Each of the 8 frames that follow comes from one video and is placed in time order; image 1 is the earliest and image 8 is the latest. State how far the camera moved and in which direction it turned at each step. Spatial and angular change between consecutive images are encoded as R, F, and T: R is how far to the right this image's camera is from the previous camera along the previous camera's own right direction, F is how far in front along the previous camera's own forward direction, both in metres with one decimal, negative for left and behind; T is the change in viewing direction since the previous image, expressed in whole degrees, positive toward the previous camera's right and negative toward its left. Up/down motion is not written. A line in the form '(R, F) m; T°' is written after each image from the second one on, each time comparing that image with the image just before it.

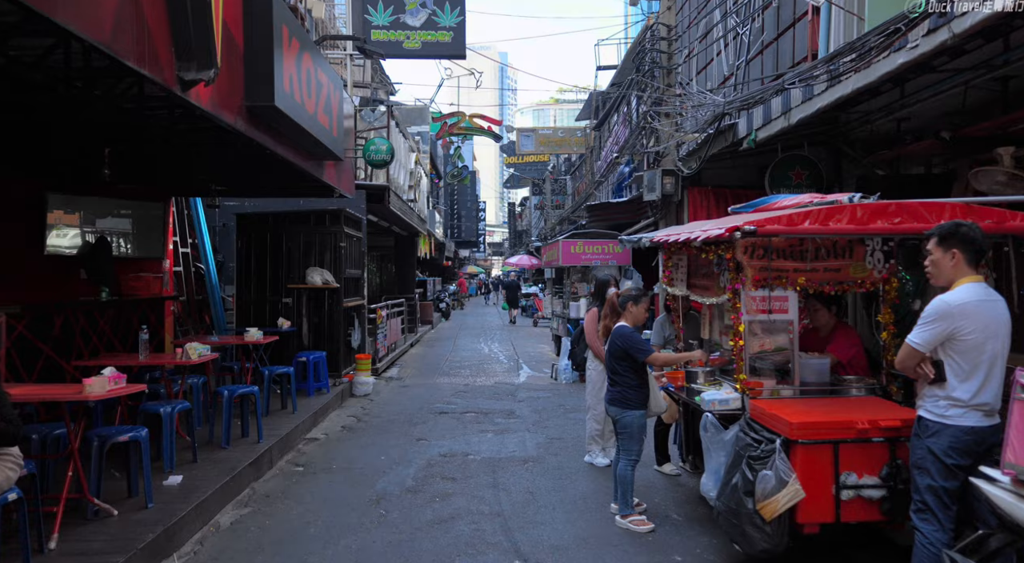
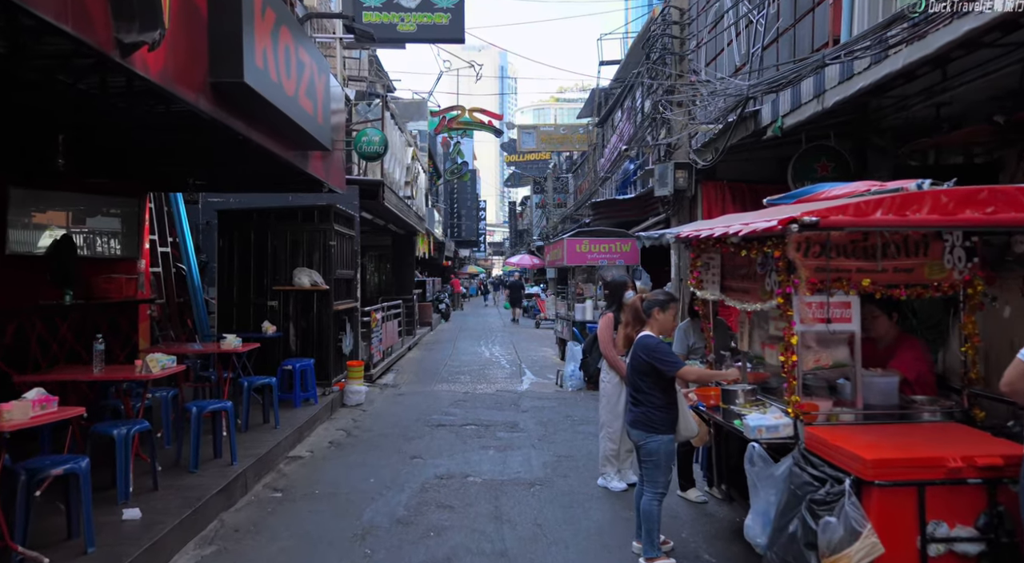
(0.0, +0.6) m; 0°
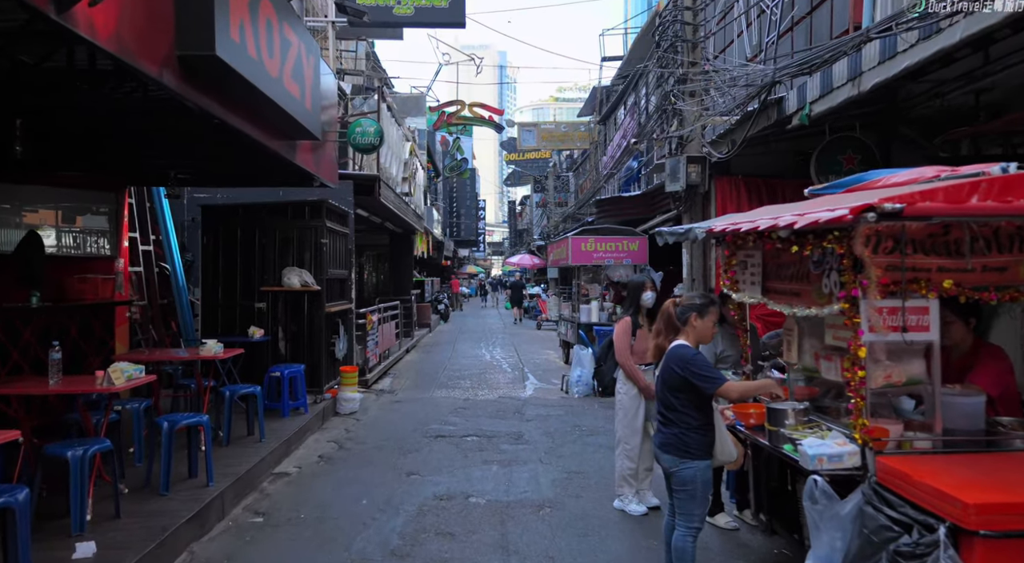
(-0.1, +0.5) m; 0°
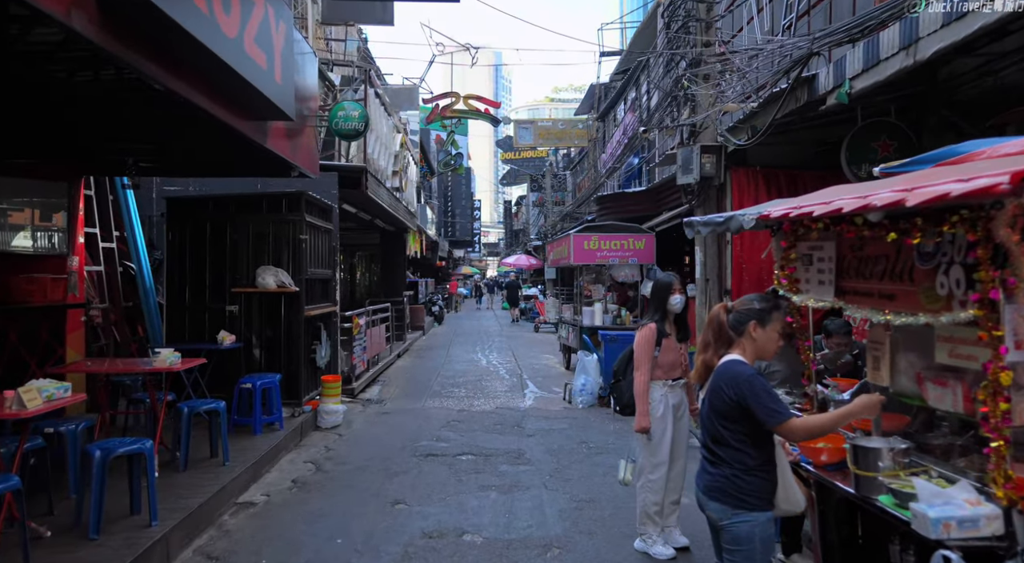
(0.0, +0.7) m; 0°
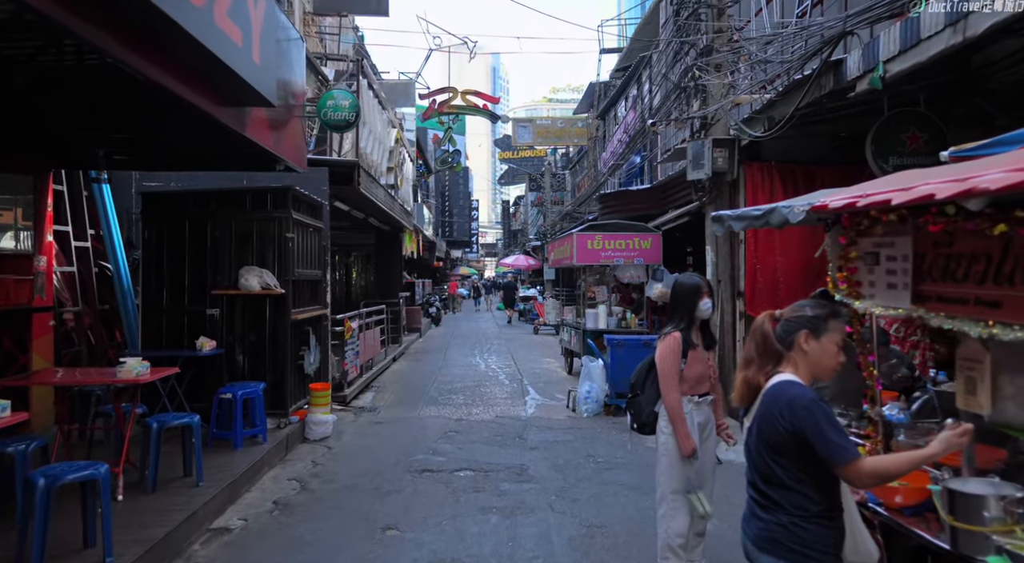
(0.0, +0.5) m; 0°
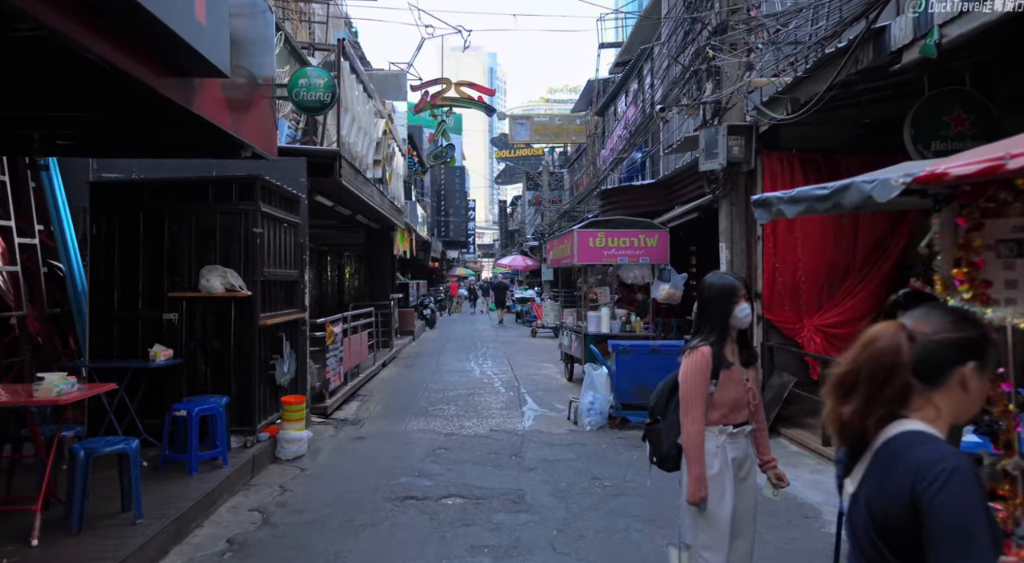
(0.0, +0.7) m; 0°
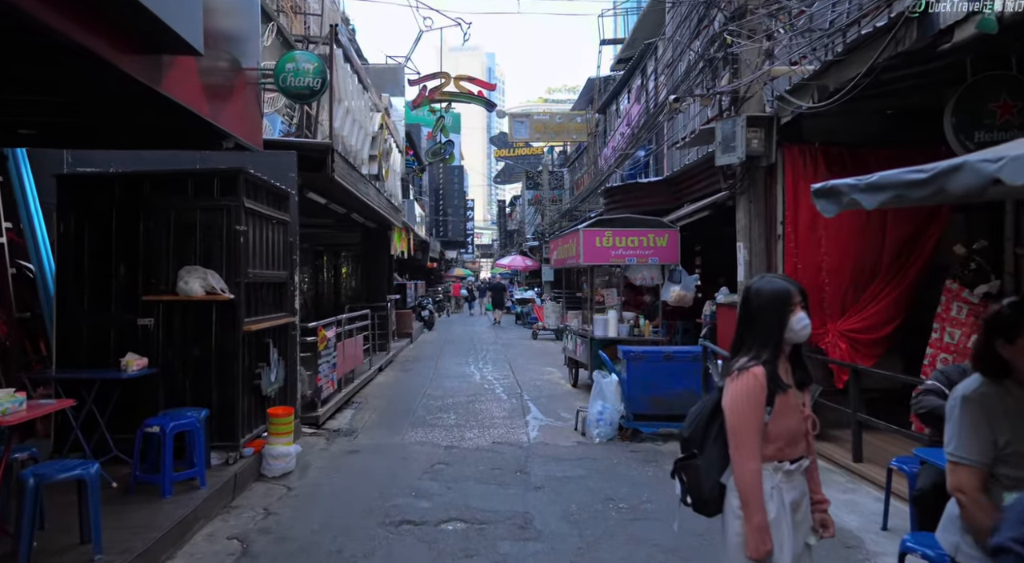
(-0.1, +0.4) m; 0°
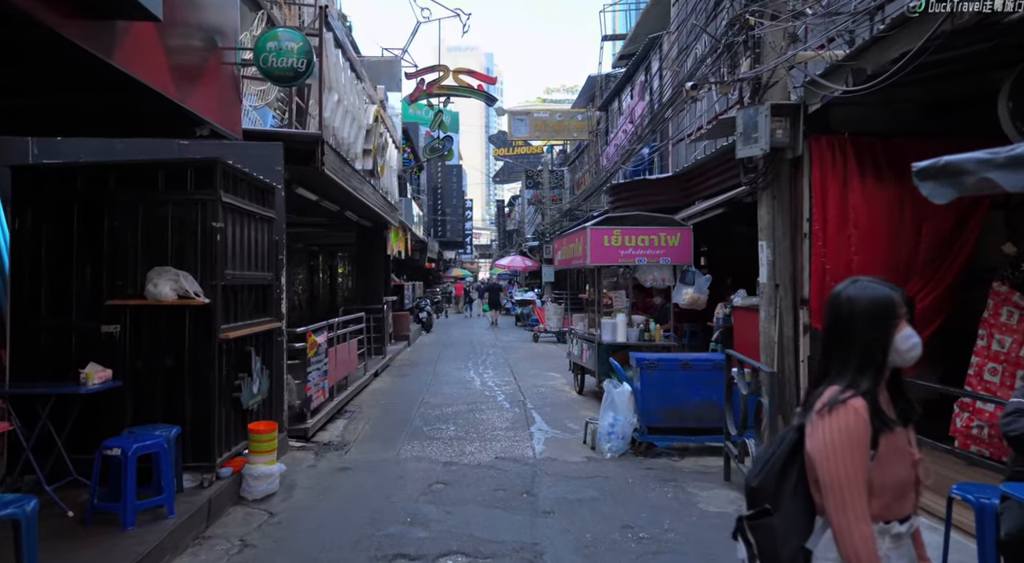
(-0.1, +0.5) m; 0°
